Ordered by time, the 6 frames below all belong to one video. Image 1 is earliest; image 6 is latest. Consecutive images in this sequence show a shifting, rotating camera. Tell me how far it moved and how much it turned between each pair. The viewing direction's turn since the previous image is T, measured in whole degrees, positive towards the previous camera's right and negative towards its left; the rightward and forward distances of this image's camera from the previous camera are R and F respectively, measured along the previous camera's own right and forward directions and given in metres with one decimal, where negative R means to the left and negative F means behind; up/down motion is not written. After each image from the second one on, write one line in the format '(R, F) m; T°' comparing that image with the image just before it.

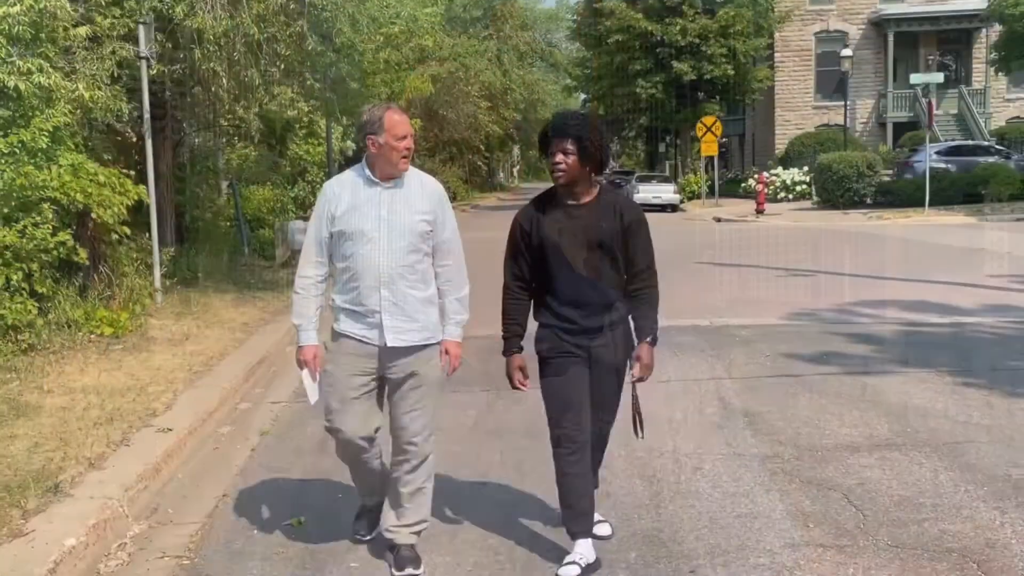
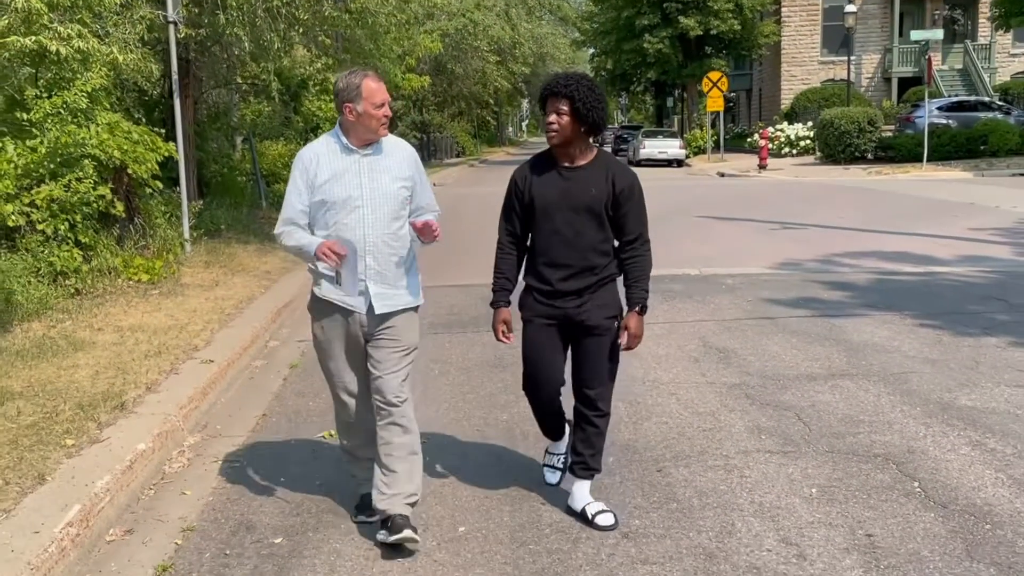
(+0.1, -0.7) m; -1°
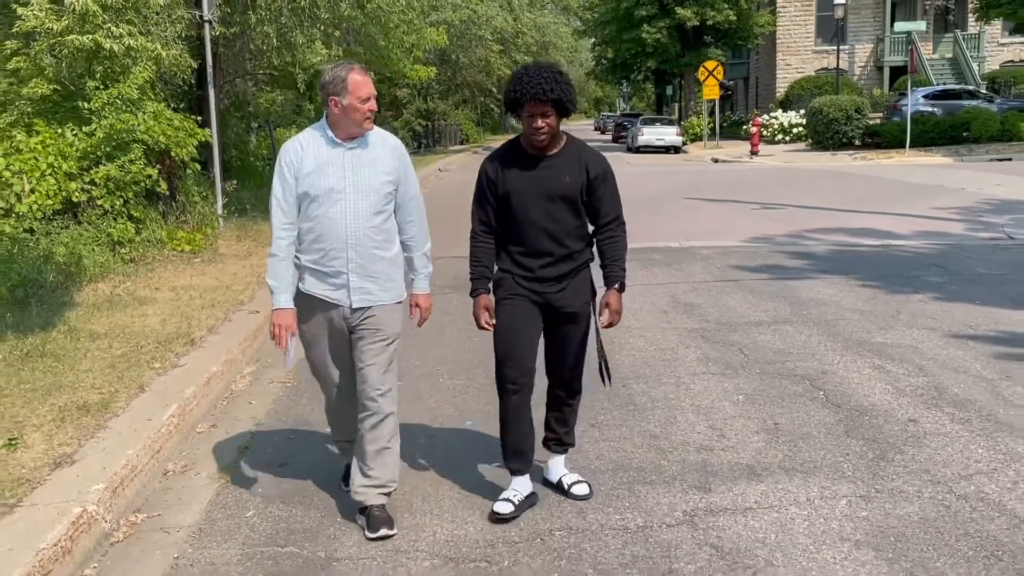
(0.0, -1.2) m; 0°
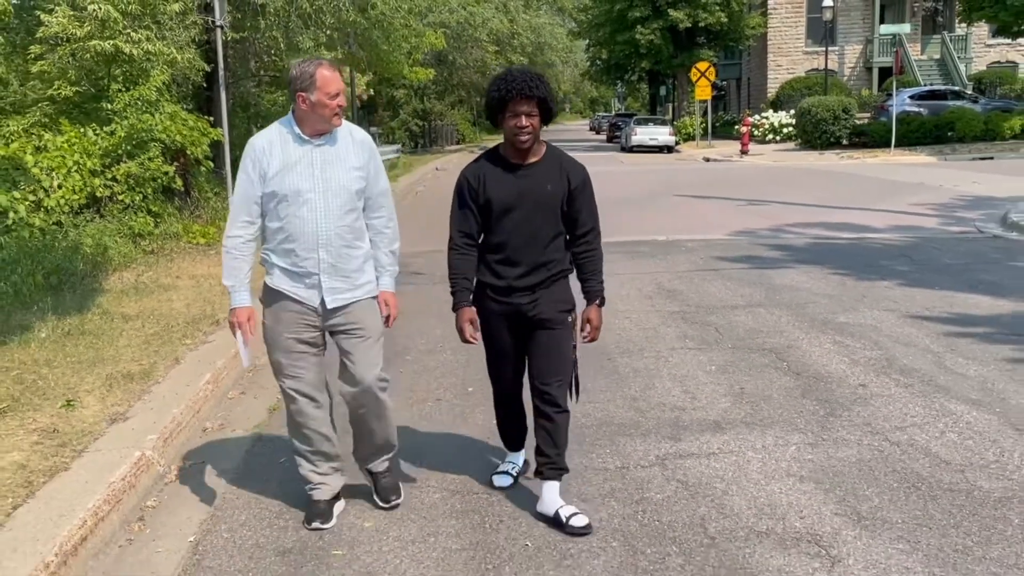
(0.0, -0.6) m; 0°
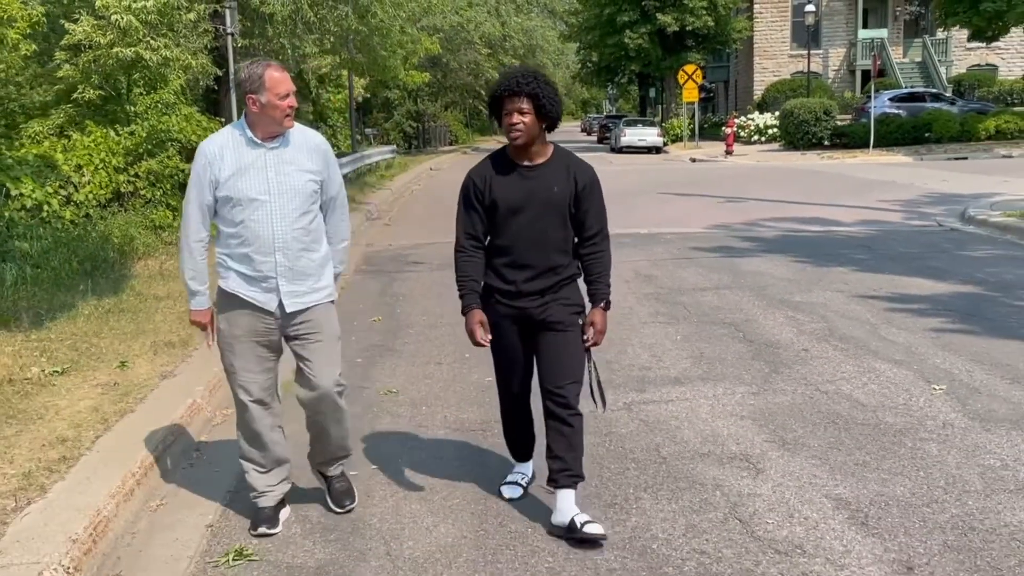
(0.0, -0.9) m; 0°
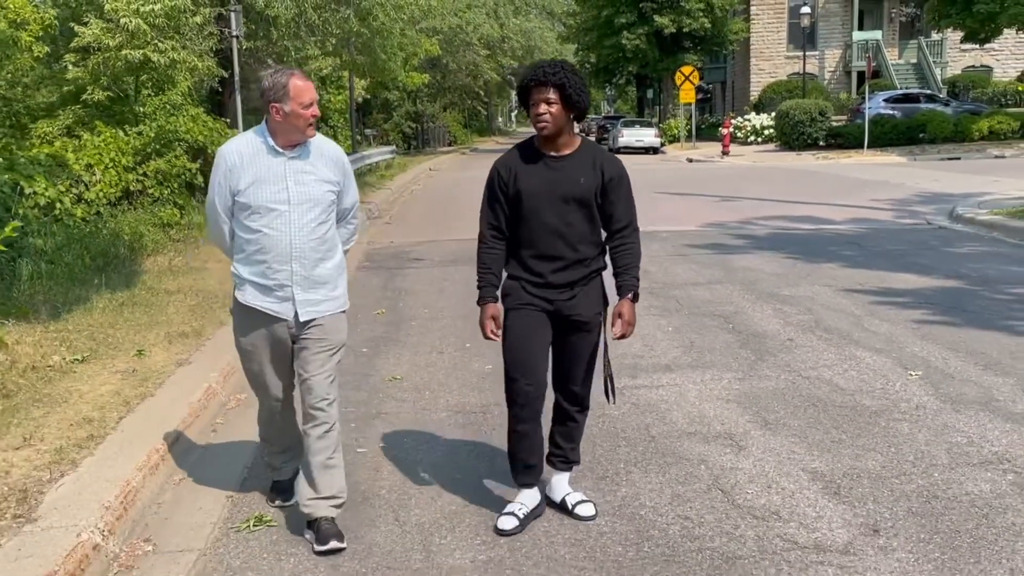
(0.0, -0.3) m; 0°
